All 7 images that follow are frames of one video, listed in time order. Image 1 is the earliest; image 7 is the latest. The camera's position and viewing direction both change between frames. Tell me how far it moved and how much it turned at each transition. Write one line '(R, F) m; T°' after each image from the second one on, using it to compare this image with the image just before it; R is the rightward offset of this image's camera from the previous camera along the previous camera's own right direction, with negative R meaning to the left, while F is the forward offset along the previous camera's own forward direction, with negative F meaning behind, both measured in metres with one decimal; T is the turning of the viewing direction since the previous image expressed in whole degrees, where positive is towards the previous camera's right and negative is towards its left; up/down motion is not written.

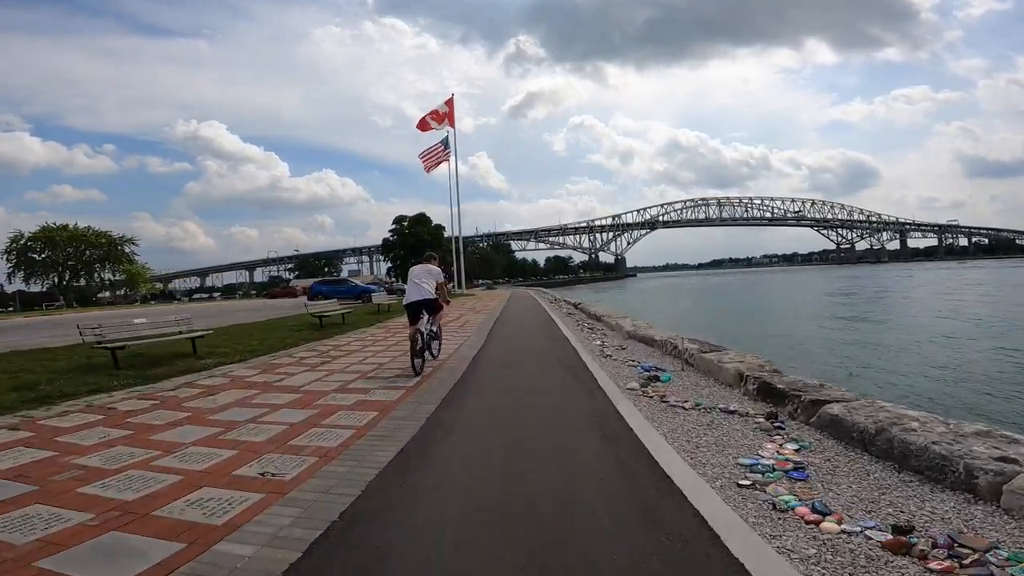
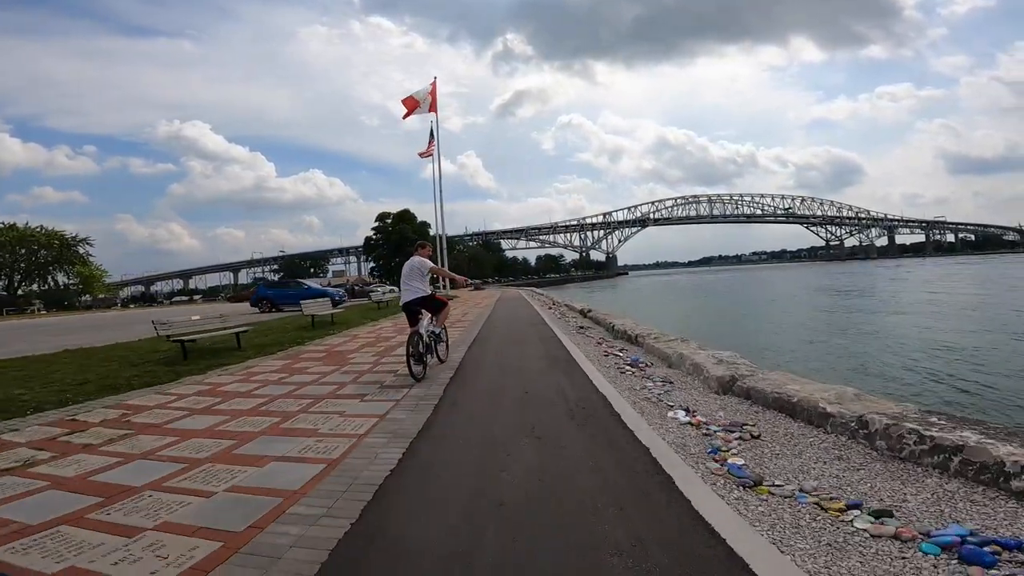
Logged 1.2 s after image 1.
(0.0, +2.2) m; +1°
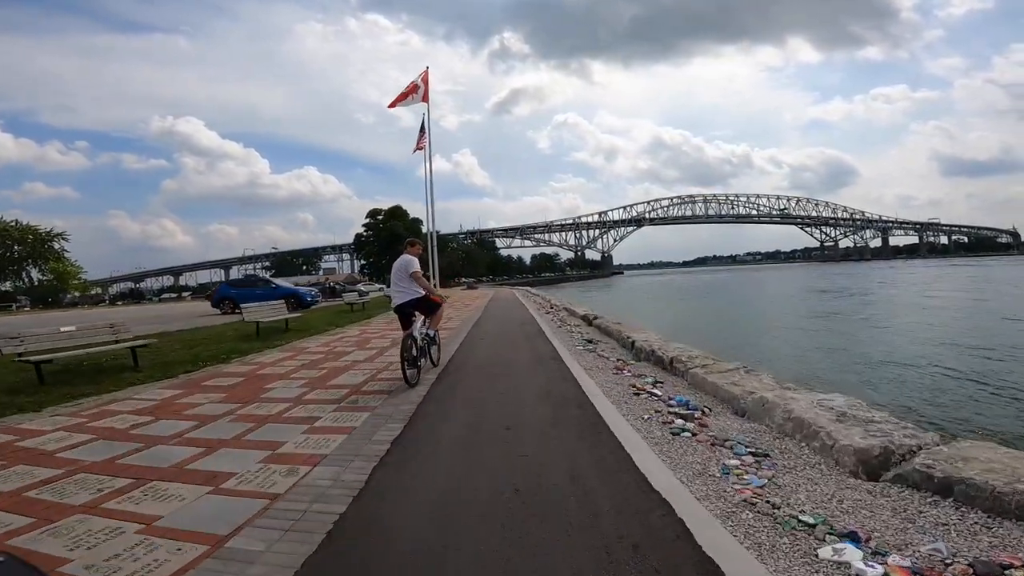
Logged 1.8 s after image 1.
(0.0, +1.0) m; +1°
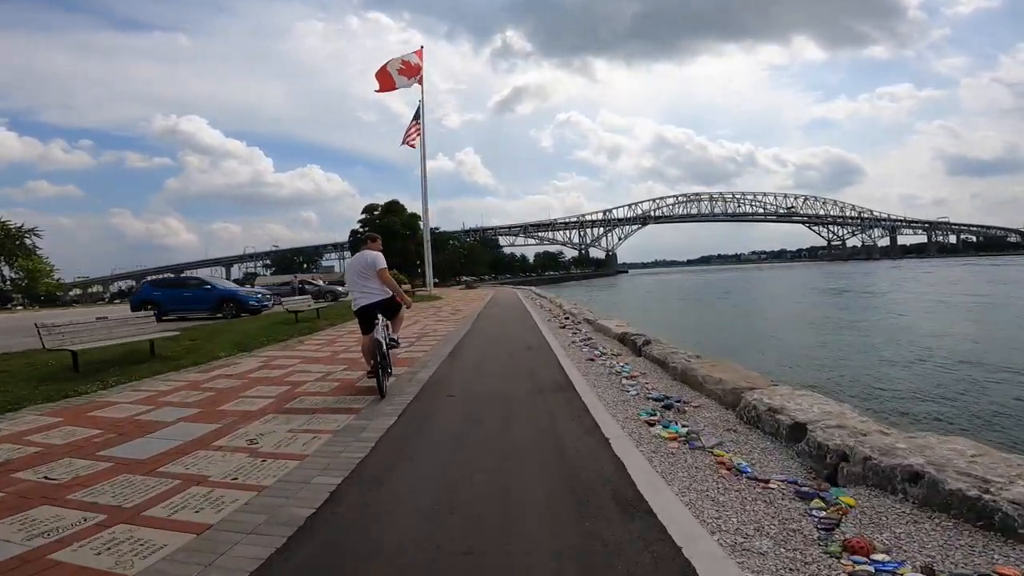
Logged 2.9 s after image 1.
(0.0, +1.9) m; 0°
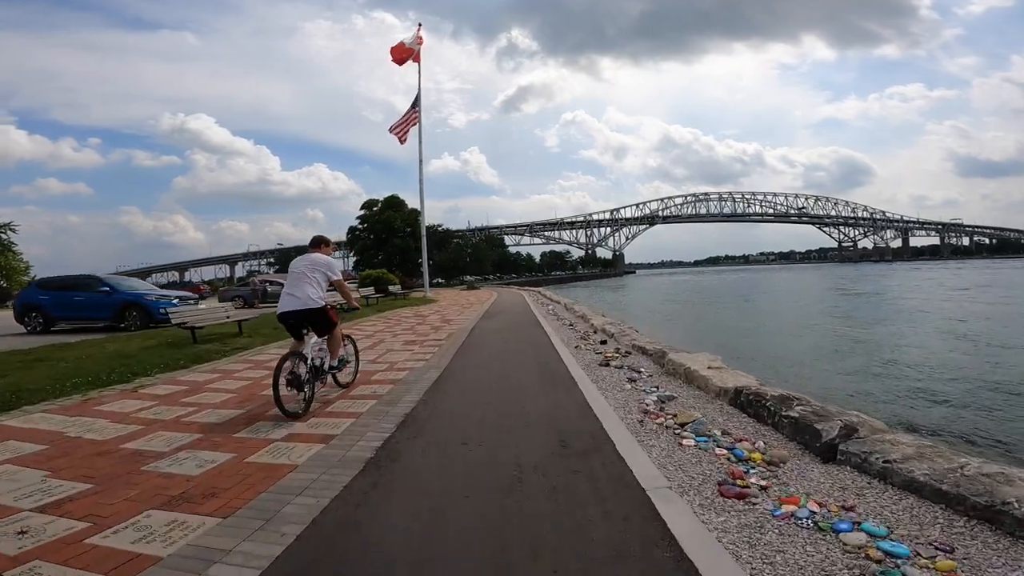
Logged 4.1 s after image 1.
(0.0, +1.8) m; -1°
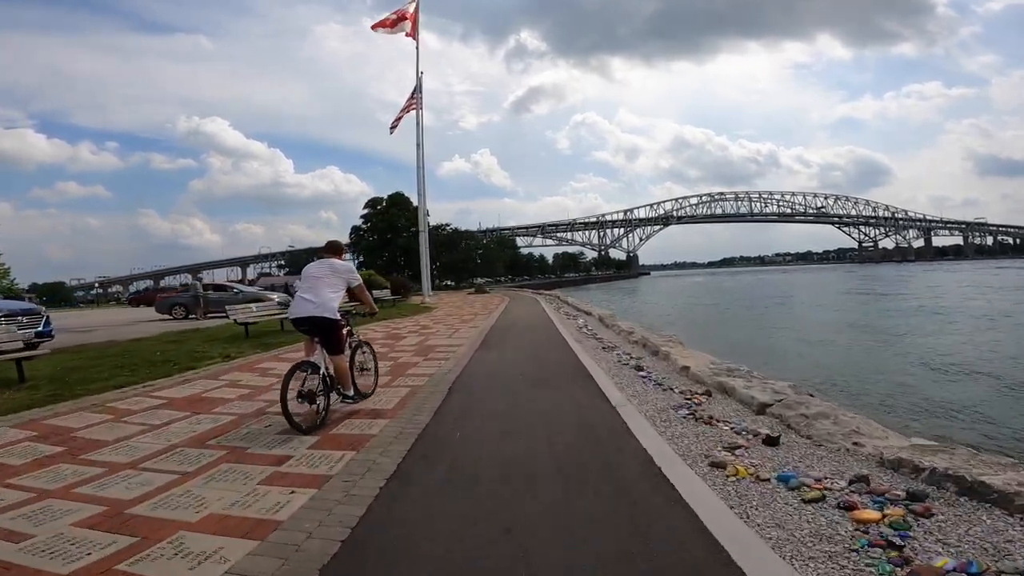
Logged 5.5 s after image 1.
(0.0, +1.9) m; -1°
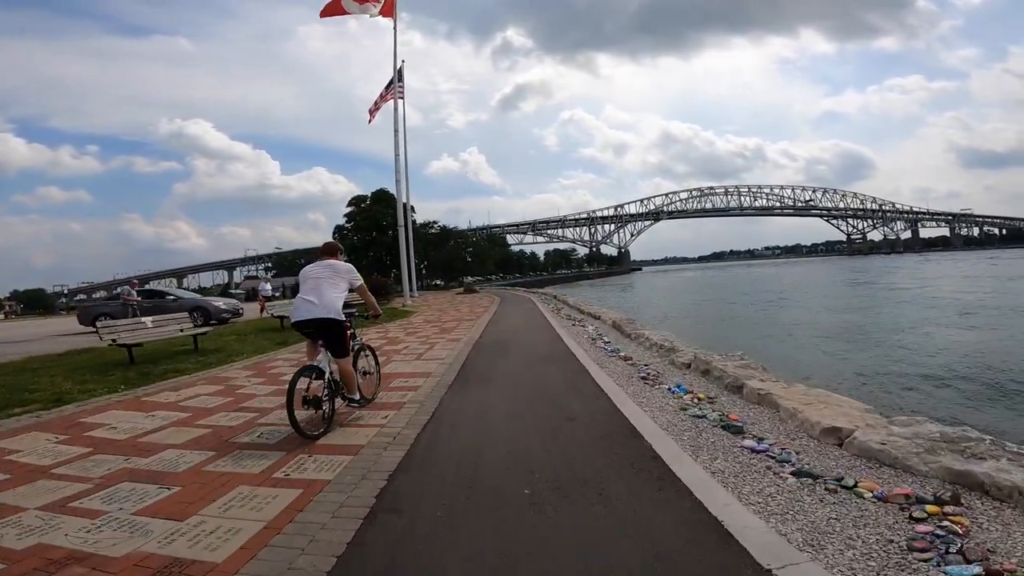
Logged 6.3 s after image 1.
(0.0, +1.0) m; +1°
